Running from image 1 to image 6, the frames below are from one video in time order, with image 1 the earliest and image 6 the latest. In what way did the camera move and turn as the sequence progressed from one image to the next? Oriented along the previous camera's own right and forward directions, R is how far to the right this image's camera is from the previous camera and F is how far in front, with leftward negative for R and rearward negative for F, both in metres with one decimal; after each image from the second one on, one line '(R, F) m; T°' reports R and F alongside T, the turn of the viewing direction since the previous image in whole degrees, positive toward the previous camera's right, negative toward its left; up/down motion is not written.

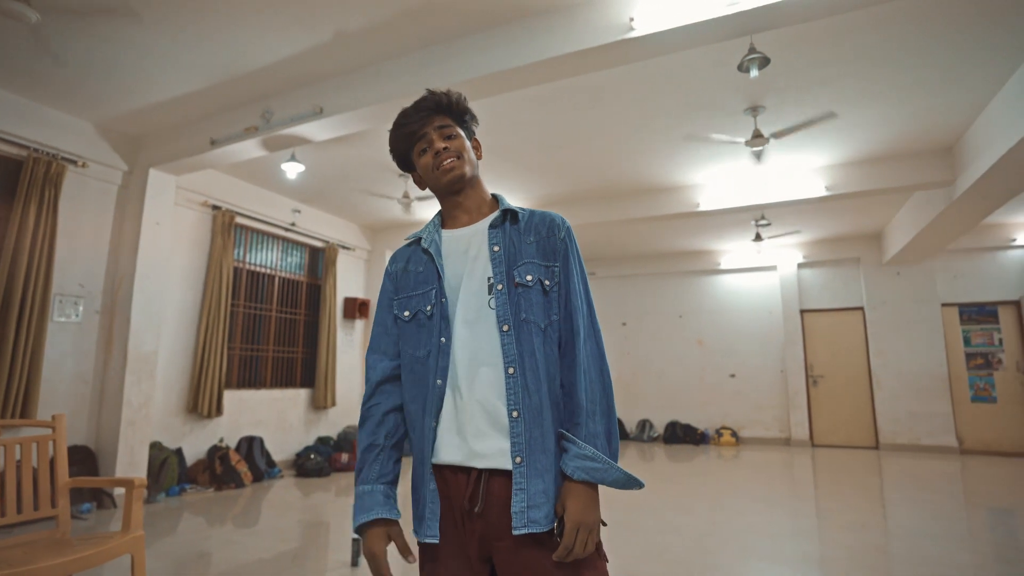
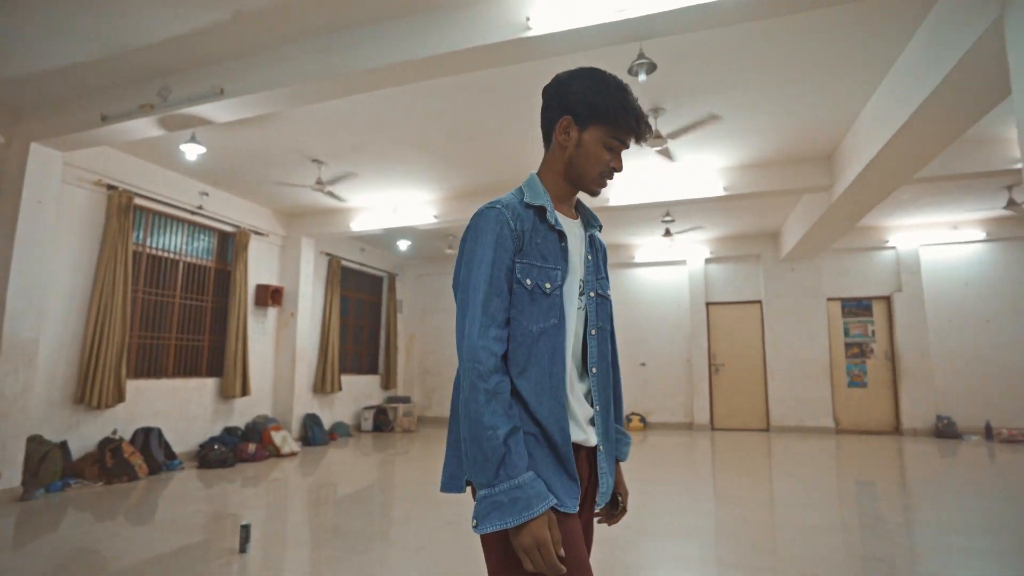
(-0.7, +0.2) m; +12°
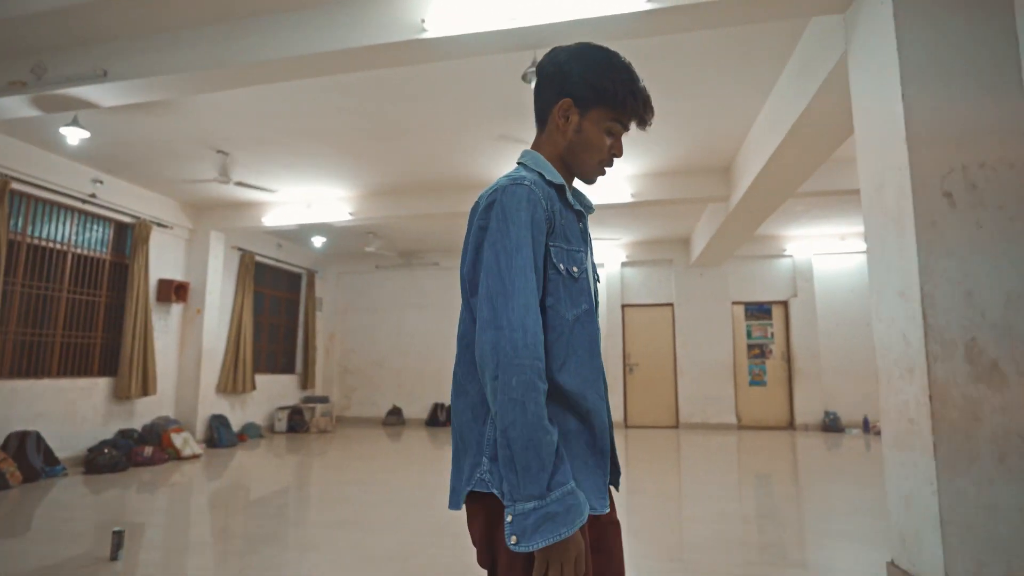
(+0.2, -0.1) m; +6°
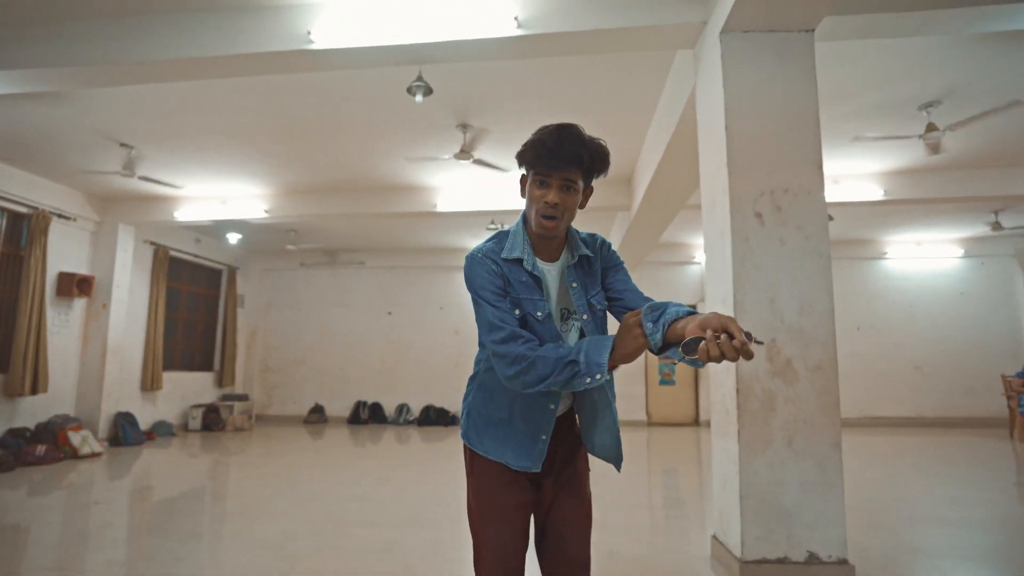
(+0.4, -0.2) m; +5°
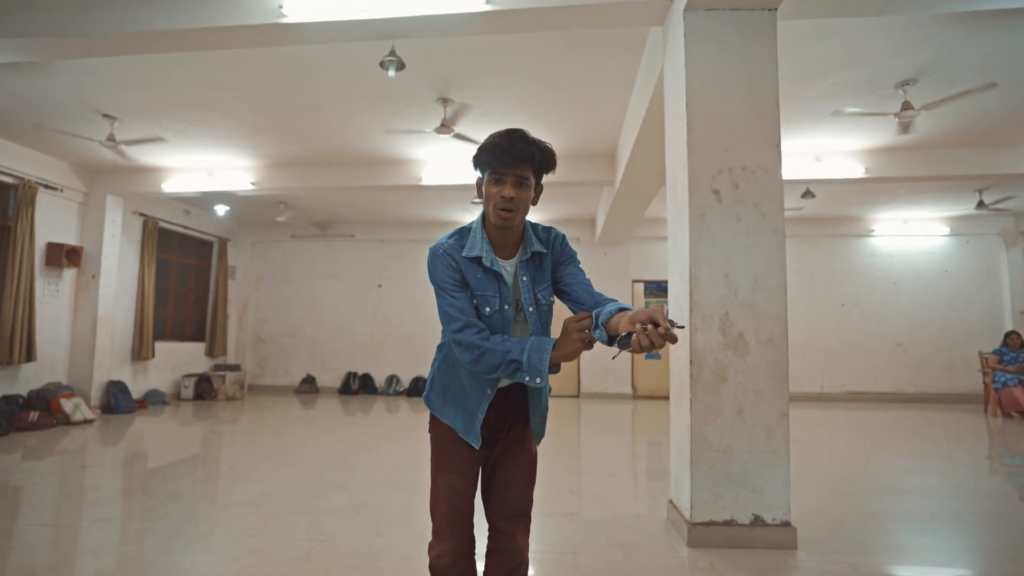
(+0.2, -0.1) m; 0°
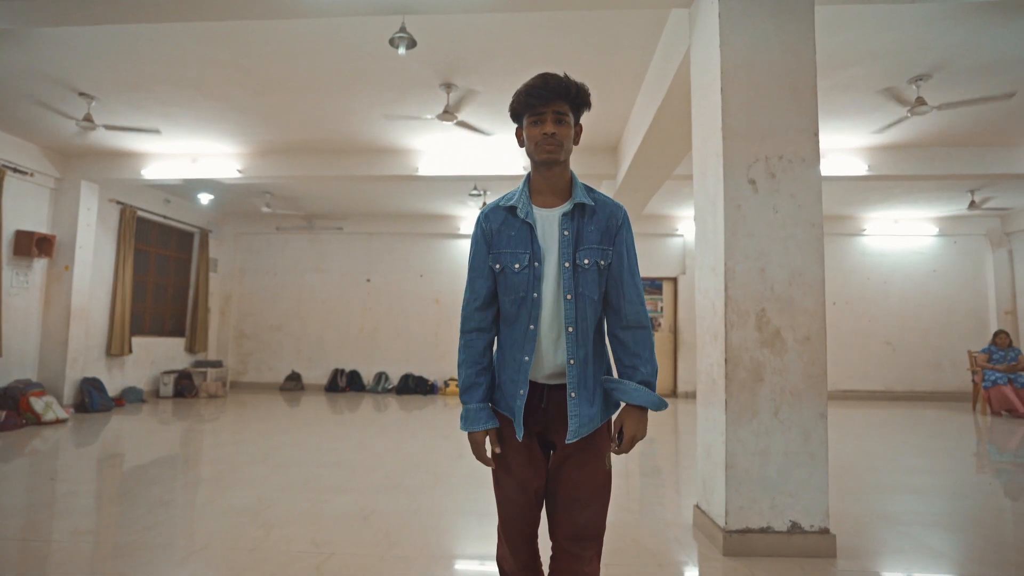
(-0.2, +0.2) m; +2°
